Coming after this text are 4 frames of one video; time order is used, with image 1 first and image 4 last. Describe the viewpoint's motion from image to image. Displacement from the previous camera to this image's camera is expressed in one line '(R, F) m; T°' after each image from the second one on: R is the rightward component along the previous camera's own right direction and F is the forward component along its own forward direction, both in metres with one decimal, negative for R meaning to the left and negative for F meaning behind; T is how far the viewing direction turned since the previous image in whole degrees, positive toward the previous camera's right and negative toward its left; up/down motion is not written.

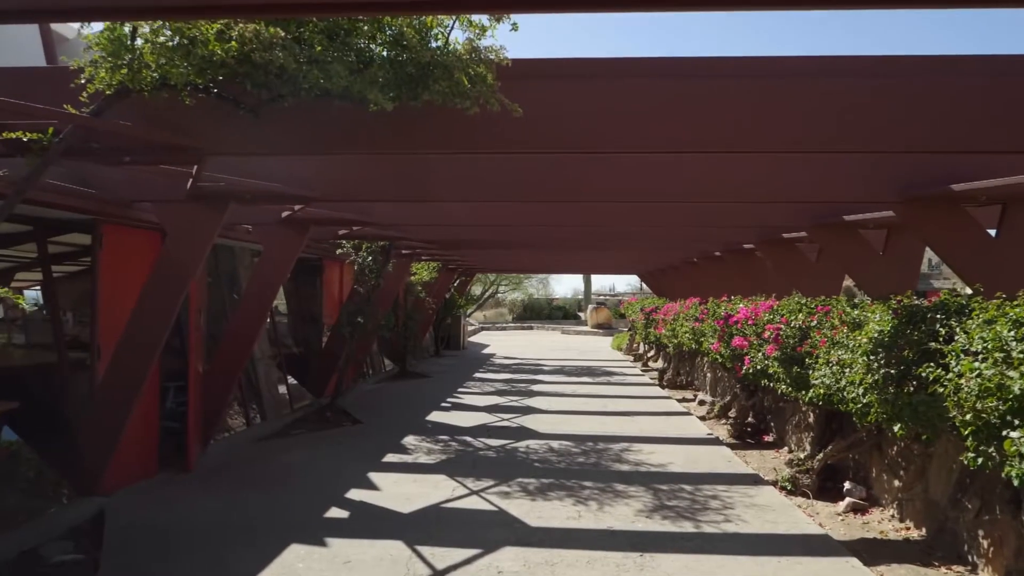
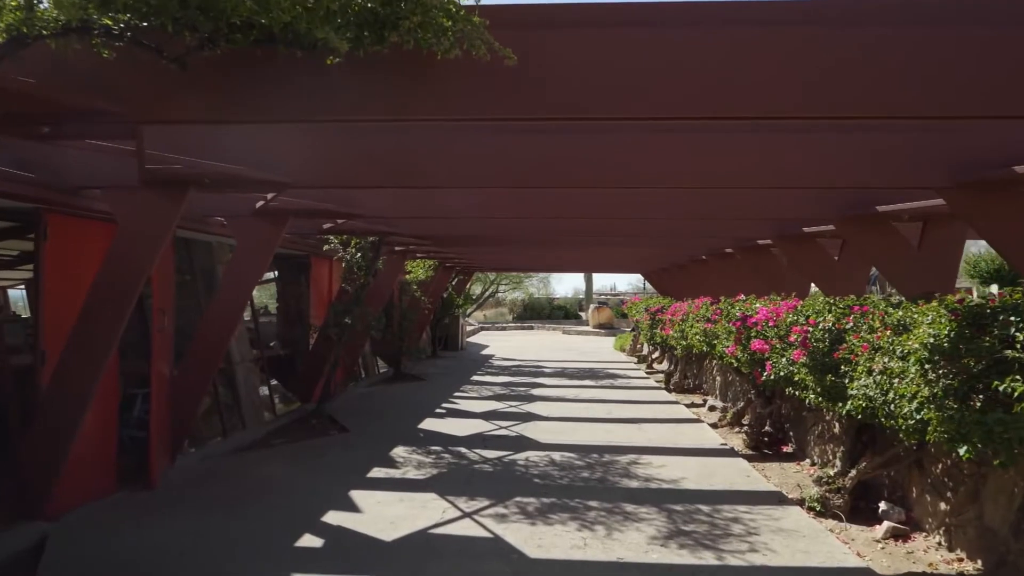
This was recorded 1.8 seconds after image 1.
(0.0, +0.7) m; 0°
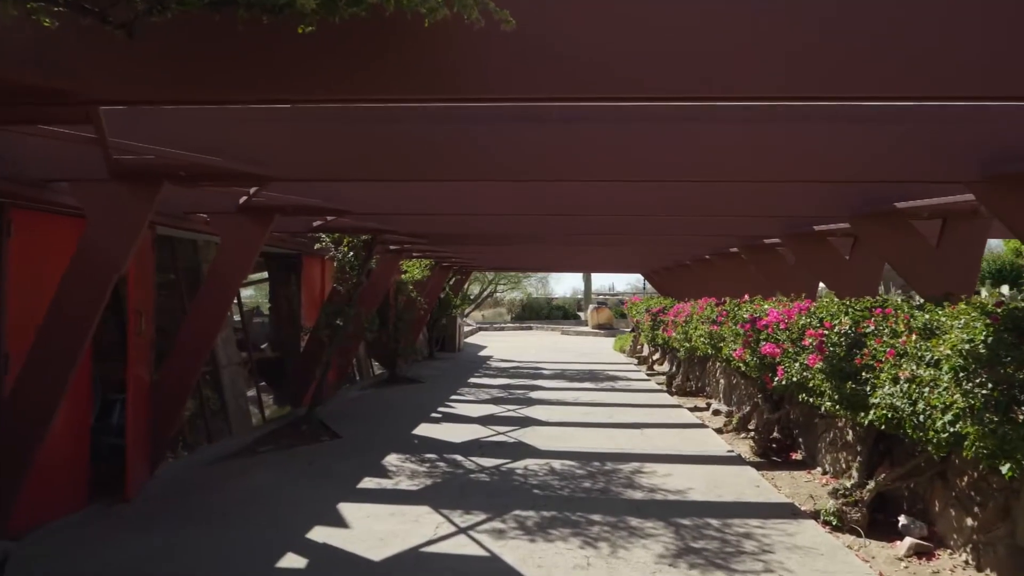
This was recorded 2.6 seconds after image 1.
(0.0, +0.3) m; 0°
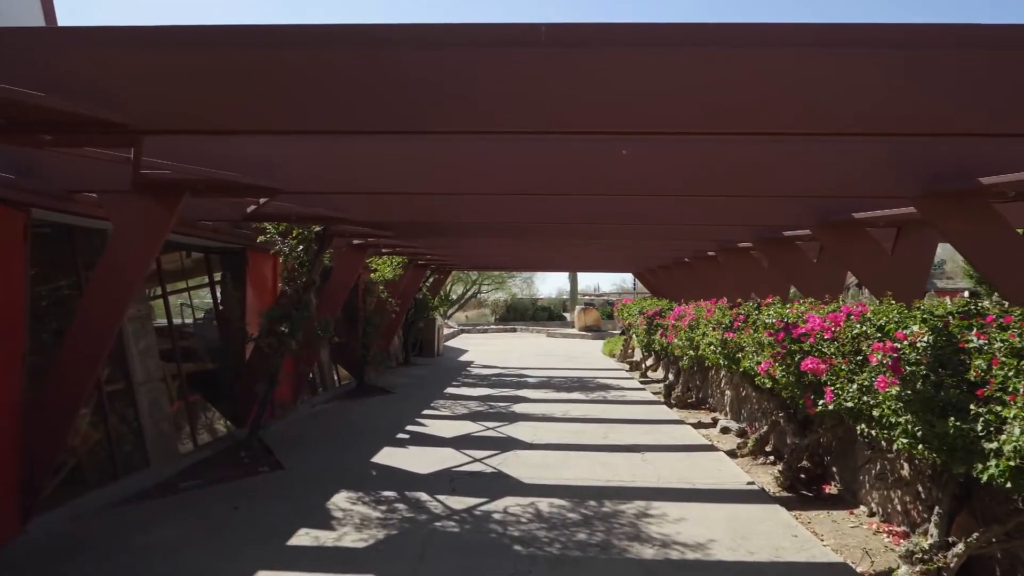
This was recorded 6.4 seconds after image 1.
(+0.1, +1.4) m; +1°
